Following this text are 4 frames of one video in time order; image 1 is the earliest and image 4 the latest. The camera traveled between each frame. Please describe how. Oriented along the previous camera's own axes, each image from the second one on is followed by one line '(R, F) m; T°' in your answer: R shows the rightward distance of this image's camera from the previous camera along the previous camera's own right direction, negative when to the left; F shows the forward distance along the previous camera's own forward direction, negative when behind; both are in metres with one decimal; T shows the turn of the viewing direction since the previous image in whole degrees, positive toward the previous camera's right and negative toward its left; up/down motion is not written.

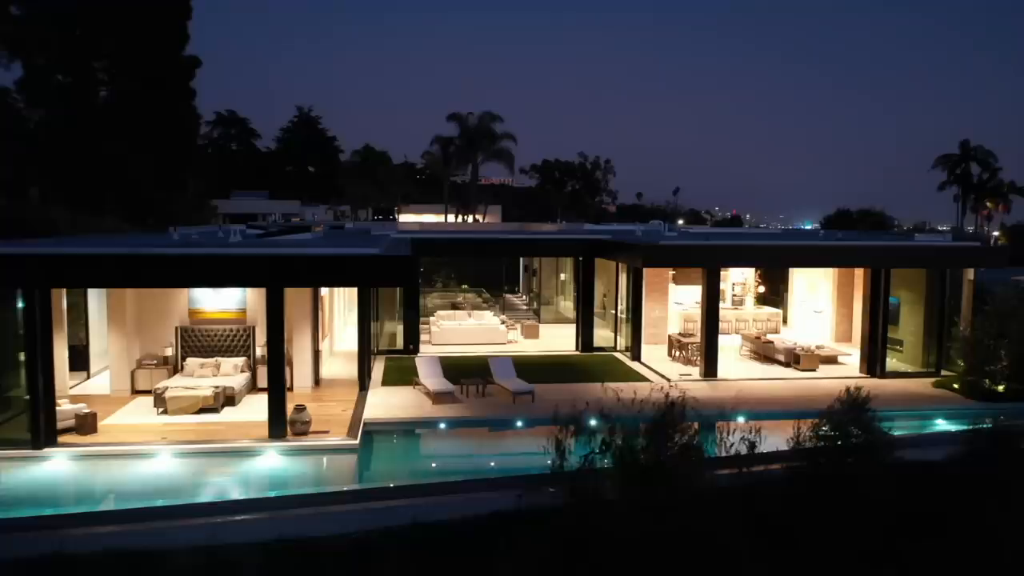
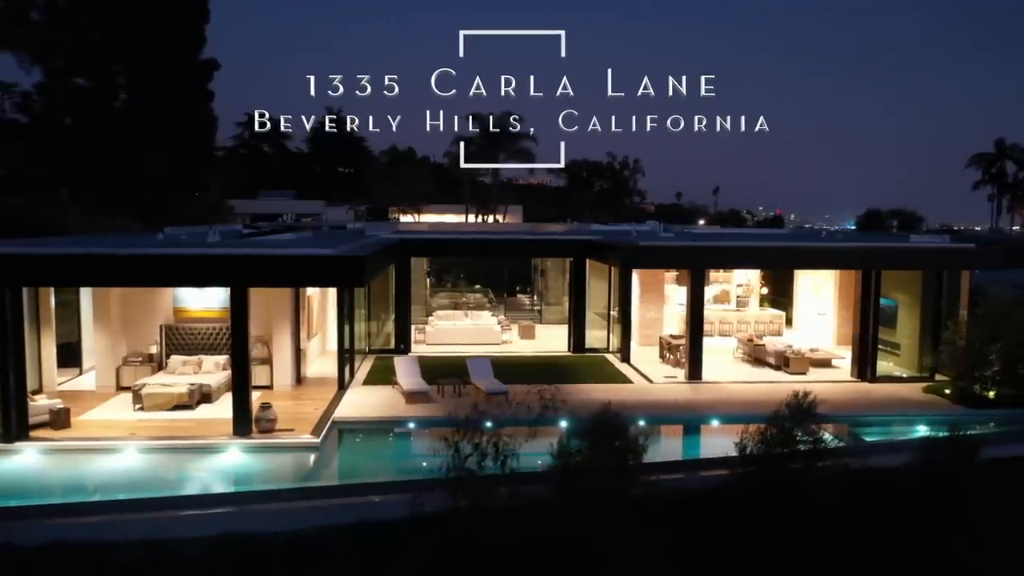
(+1.1, 0.0) m; -3°
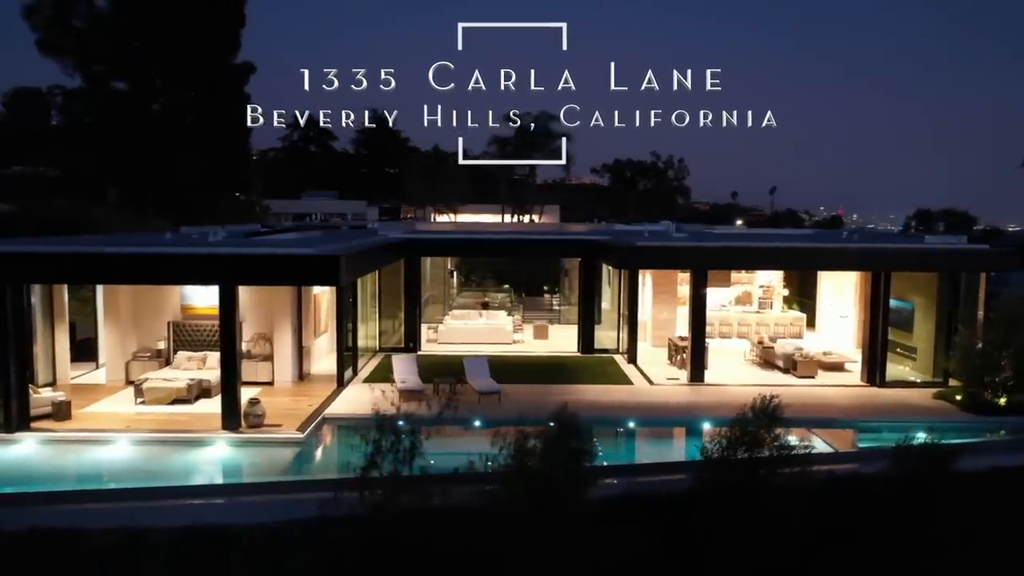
(+1.1, 0.0) m; -4°
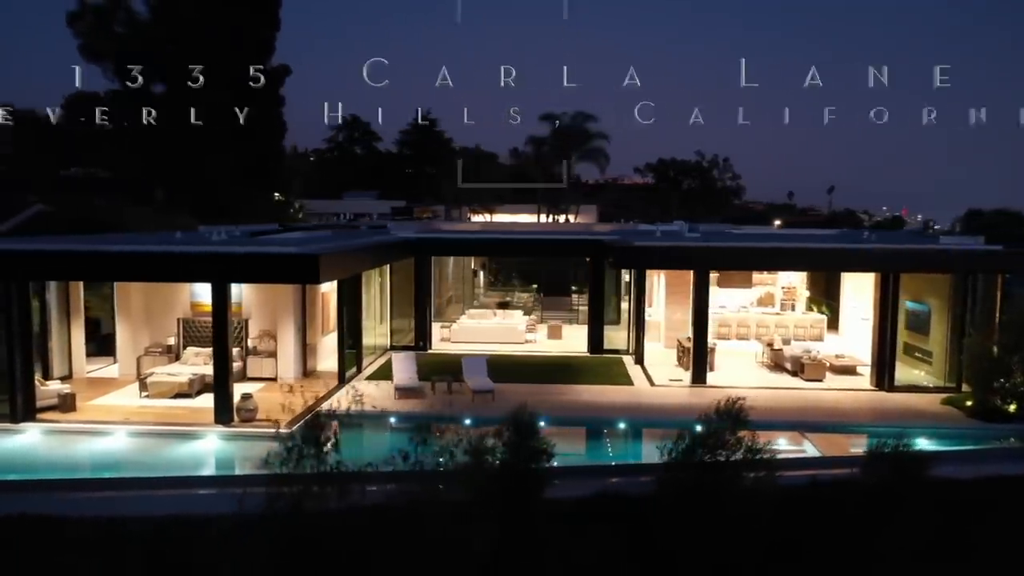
(+1.0, 0.0) m; -4°
